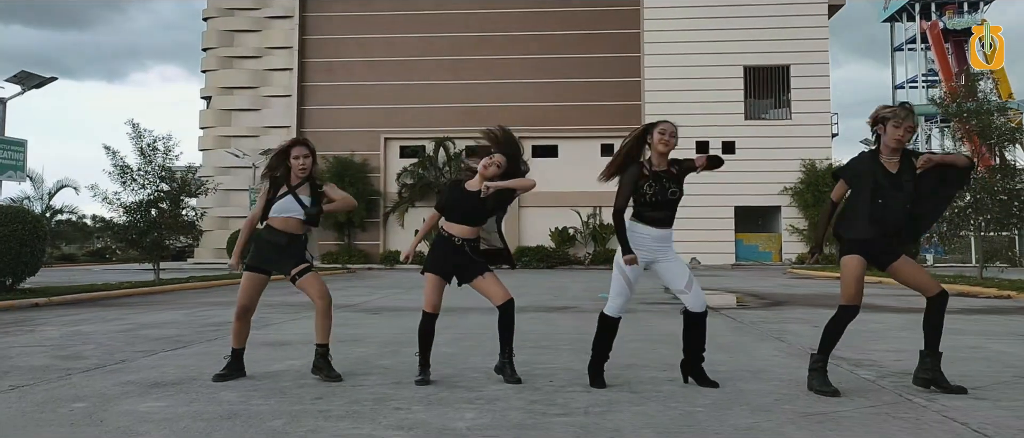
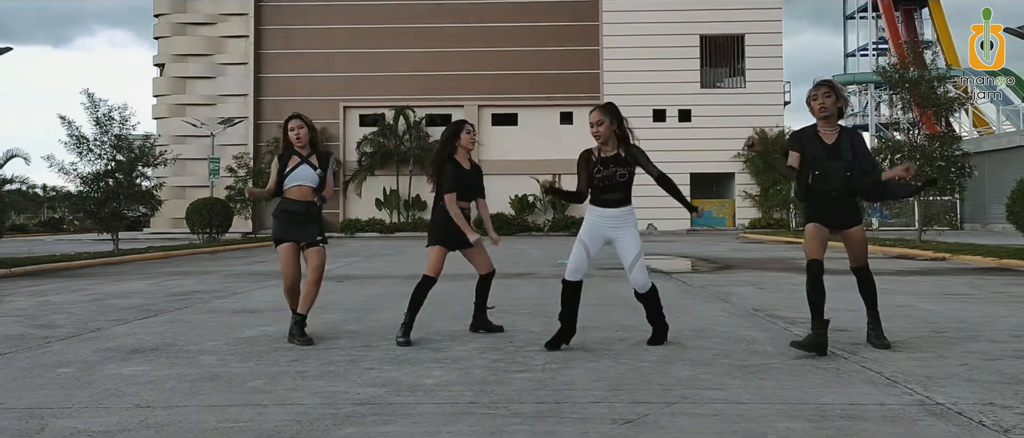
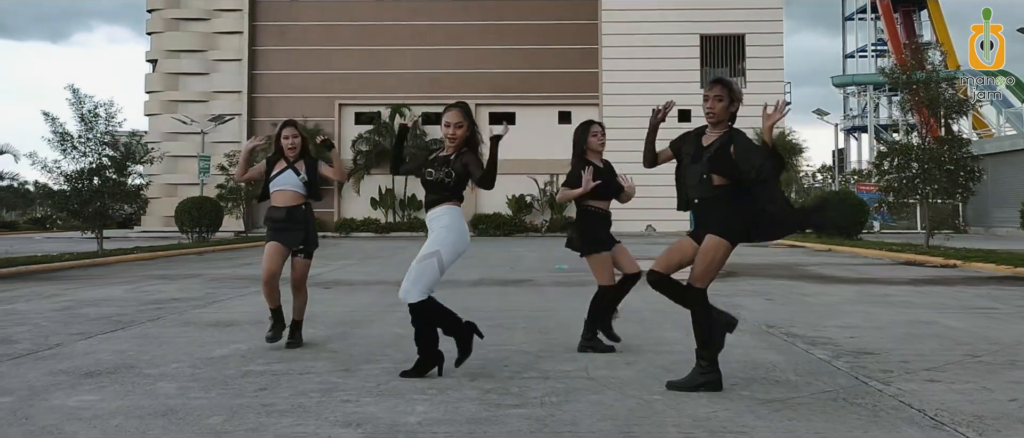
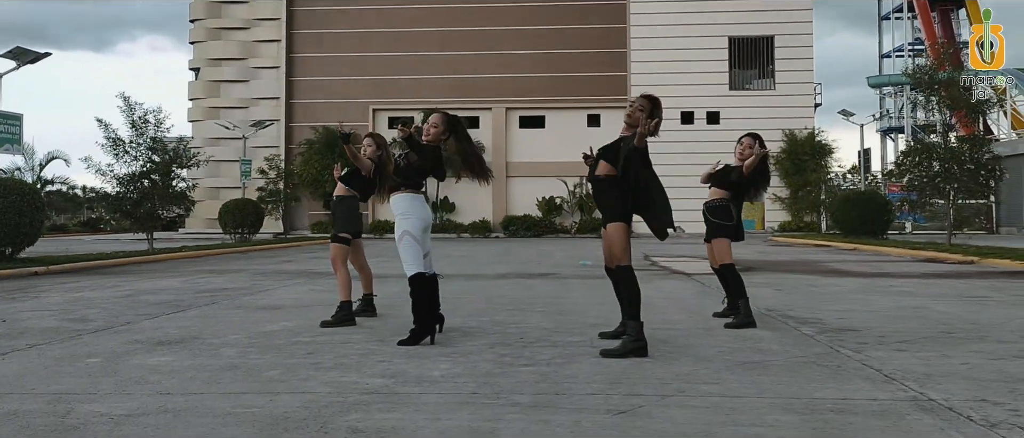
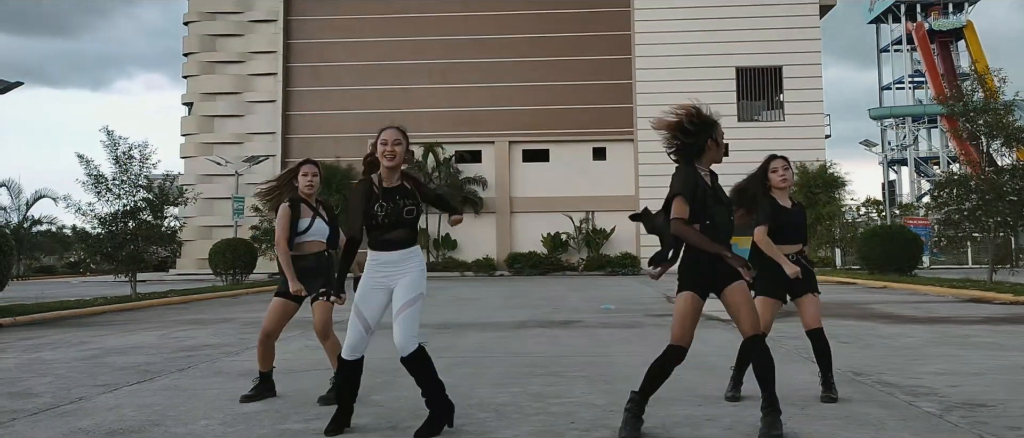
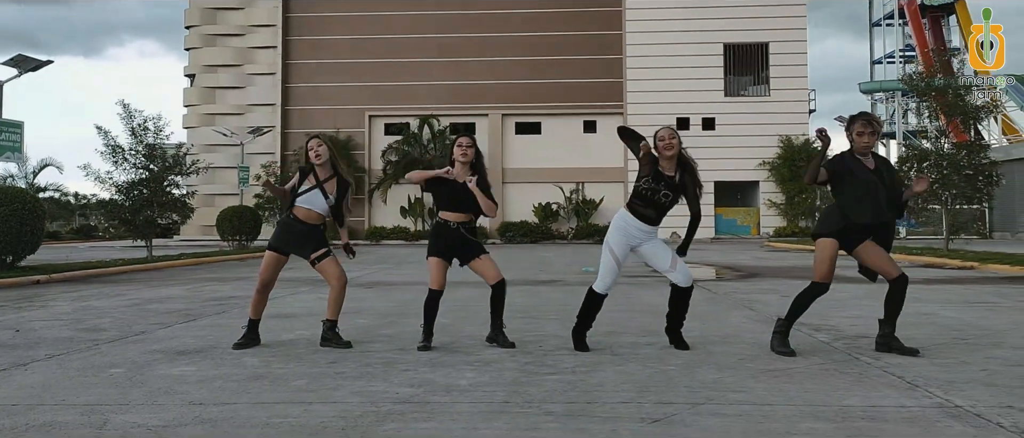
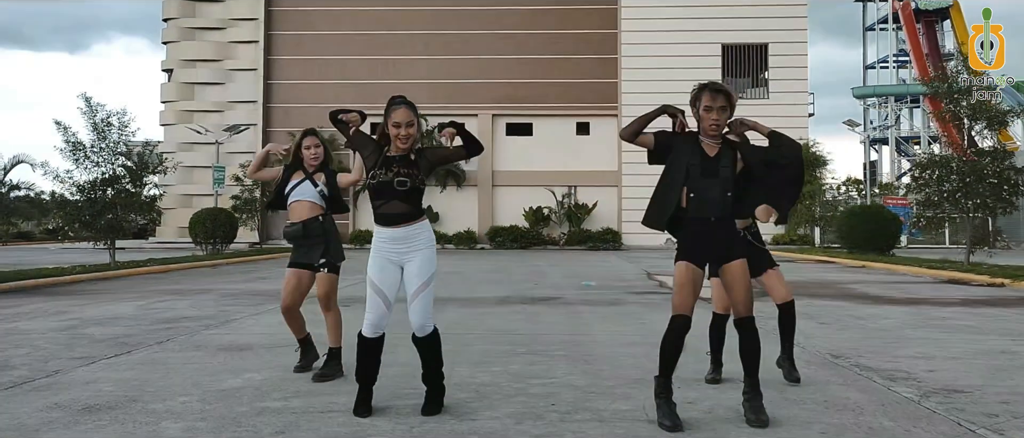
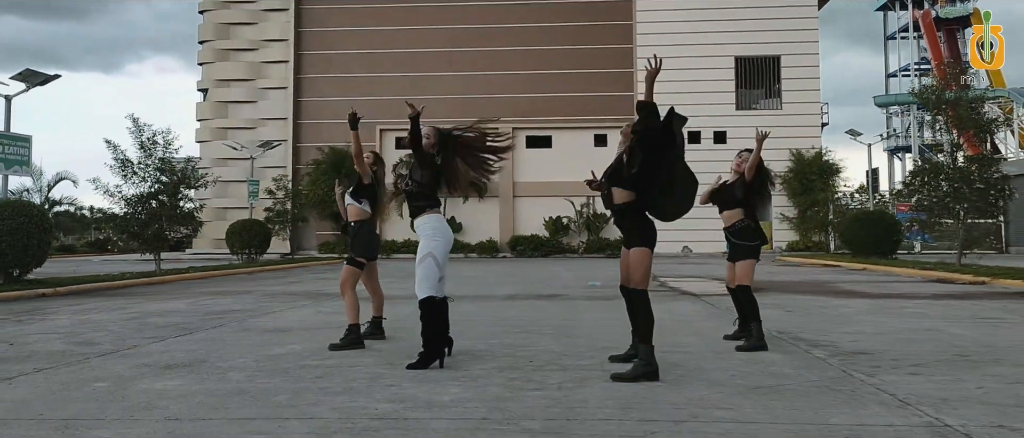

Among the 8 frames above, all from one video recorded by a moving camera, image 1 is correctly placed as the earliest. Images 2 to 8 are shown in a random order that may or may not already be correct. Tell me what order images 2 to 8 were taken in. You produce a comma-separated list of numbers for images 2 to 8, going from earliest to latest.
6, 2, 3, 7, 5, 8, 4
